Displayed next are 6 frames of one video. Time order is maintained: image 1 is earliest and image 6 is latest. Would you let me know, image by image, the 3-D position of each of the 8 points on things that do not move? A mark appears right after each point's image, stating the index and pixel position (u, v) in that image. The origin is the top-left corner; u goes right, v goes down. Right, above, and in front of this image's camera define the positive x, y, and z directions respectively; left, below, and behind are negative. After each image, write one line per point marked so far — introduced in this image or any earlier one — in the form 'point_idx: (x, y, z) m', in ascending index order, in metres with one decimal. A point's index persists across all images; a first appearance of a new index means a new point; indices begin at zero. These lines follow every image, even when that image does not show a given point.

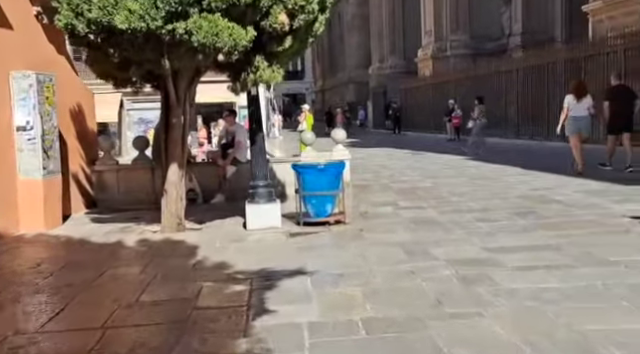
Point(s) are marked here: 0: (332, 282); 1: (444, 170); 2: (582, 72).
0: (+0.1, -0.8, +5.5) m
1: (+2.6, +0.1, +14.7) m
2: (+6.8, +2.8, +18.4) m
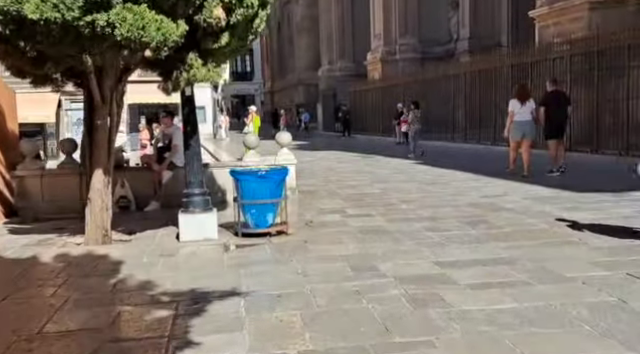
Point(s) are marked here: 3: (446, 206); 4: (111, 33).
0: (-0.4, -0.9, +4.9) m
1: (+1.5, 0.0, +14.3) m
2: (+5.5, +2.6, +18.3) m
3: (+1.7, -0.4, +9.6) m
4: (-1.7, +1.2, +5.7) m
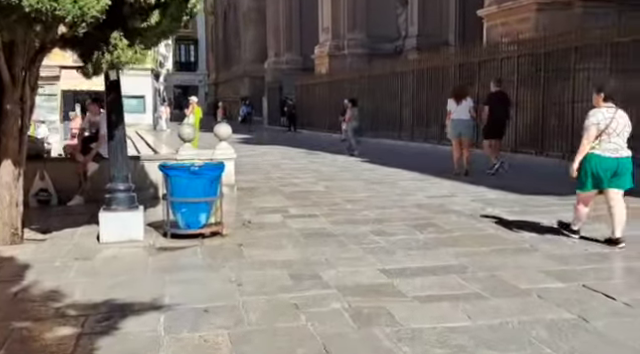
0: (-0.8, -0.9, +4.3) m
1: (+0.4, +0.1, +13.8) m
2: (+4.0, +2.6, +18.1) m
3: (+1.0, -0.4, +9.1) m
4: (-2.1, +1.2, +4.9) m
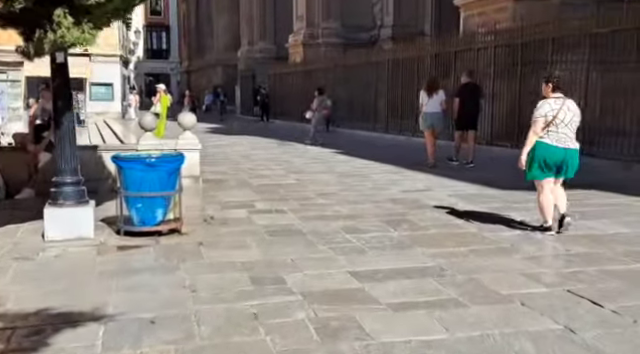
0: (-1.0, -0.9, +3.8) m
1: (-0.2, +0.2, +13.3) m
2: (+3.3, +2.8, +17.7) m
3: (+0.6, -0.3, +8.7) m
4: (-2.3, +1.3, +4.3) m
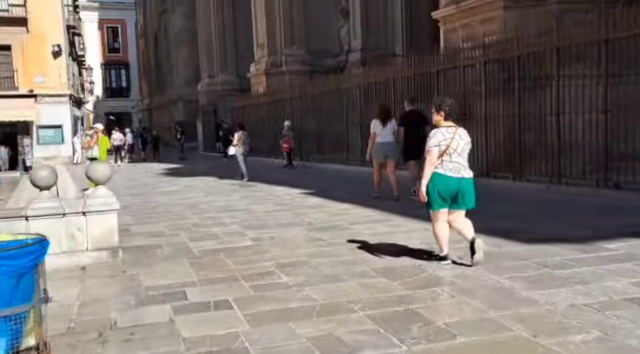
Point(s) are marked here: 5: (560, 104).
0: (-1.1, -1.3, +1.1) m
1: (-0.7, -0.6, +10.7) m
2: (+2.5, +1.9, +15.3) m
3: (+0.2, -0.9, +6.1) m
4: (-2.6, +0.7, +1.7) m
5: (+4.2, +1.3, +12.2) m
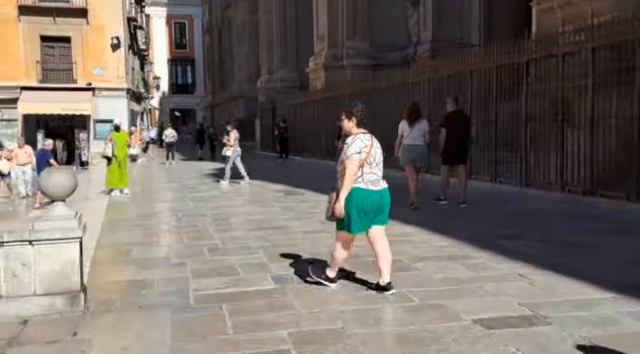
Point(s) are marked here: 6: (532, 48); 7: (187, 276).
0: (-1.4, -1.4, -1.2) m
1: (-0.1, -0.7, +8.3) m
2: (+3.7, +1.7, +12.6) m
3: (+0.4, -1.1, +3.6) m
4: (-2.7, +0.7, -0.5) m
5: (+5.0, +1.0, +9.3) m
6: (+3.7, +2.2, +12.3) m
7: (-1.2, -0.9, +6.5) m
